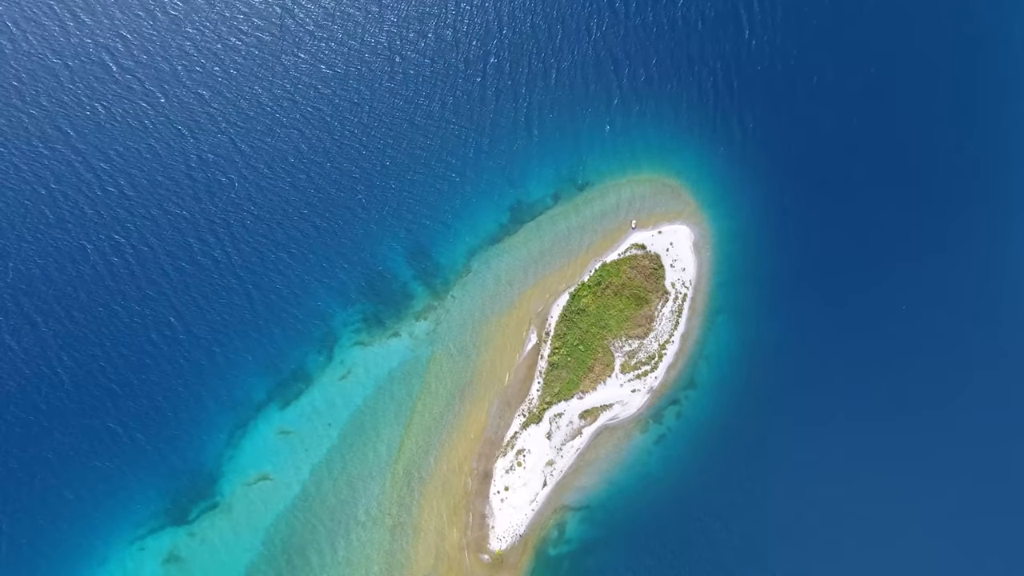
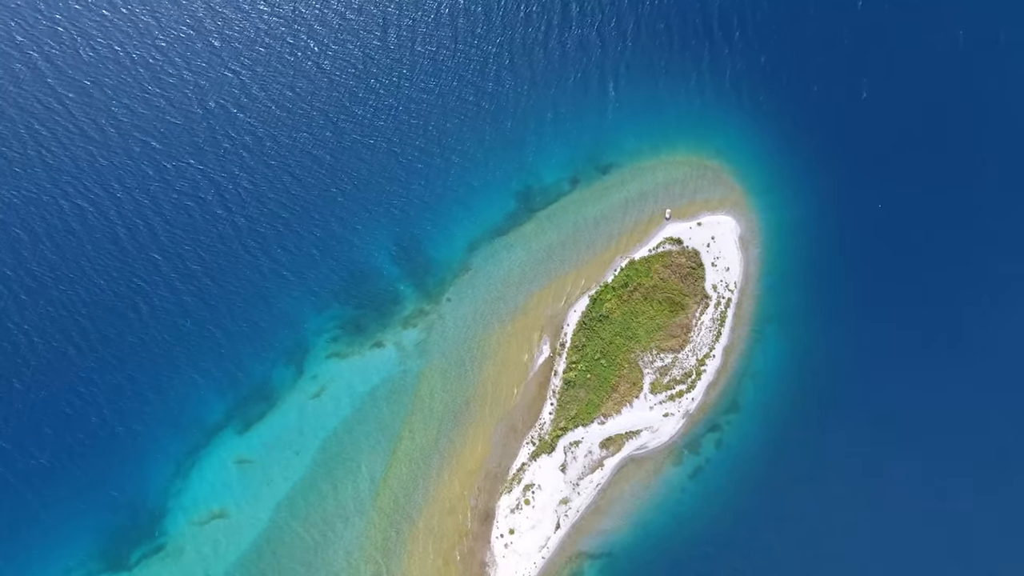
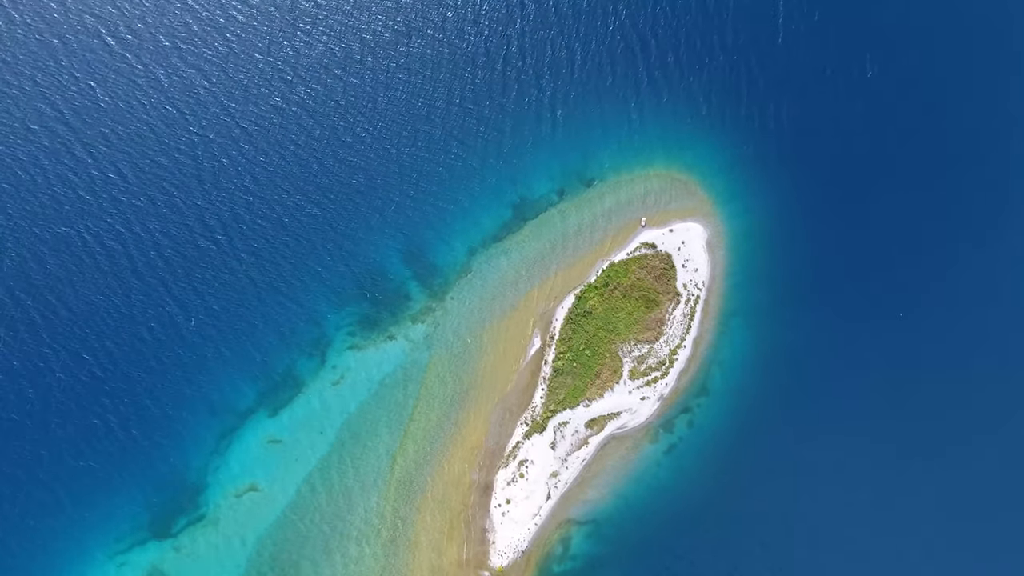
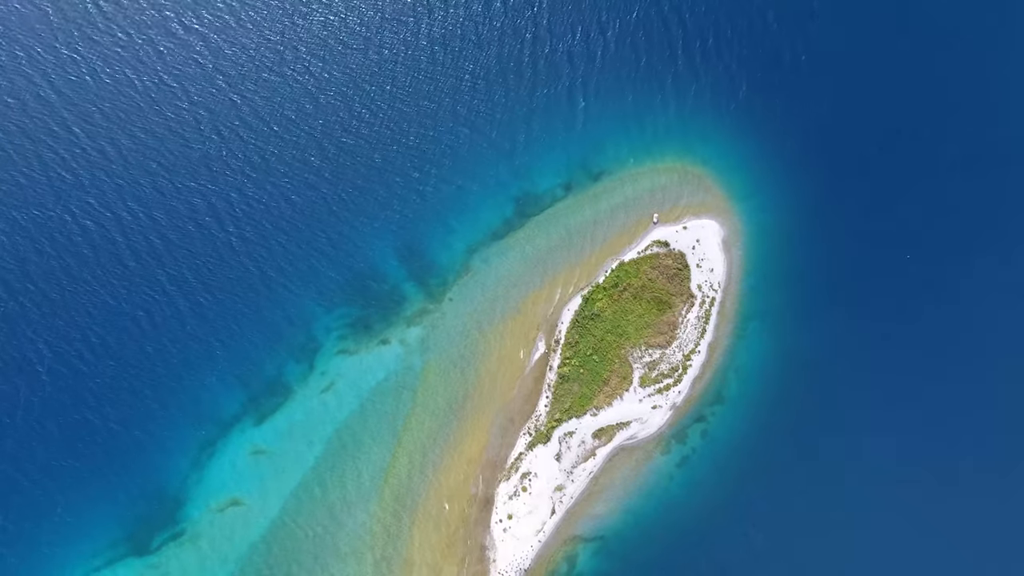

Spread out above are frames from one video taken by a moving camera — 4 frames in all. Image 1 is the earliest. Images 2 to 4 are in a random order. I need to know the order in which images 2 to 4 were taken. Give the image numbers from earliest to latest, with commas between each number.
3, 4, 2
